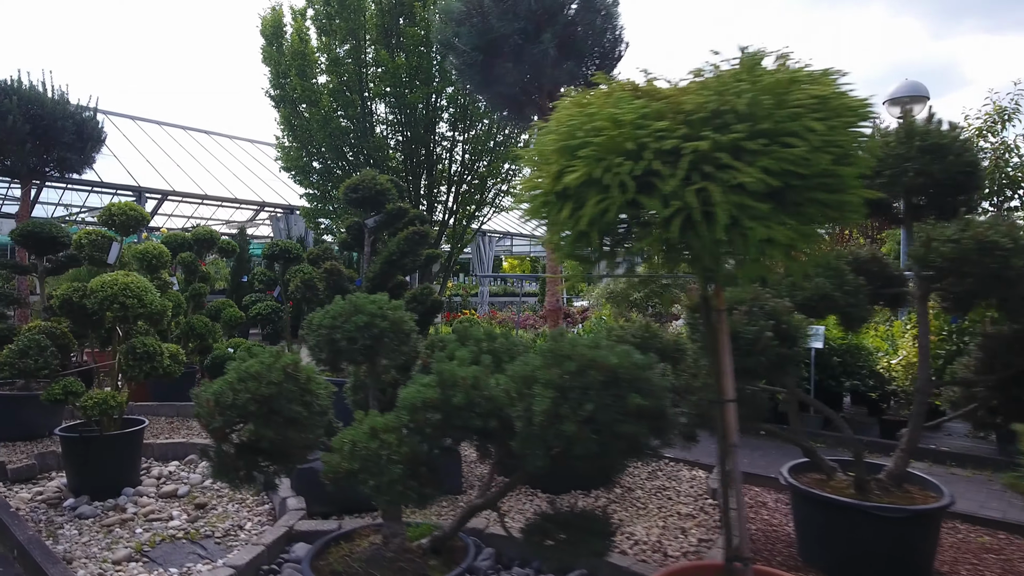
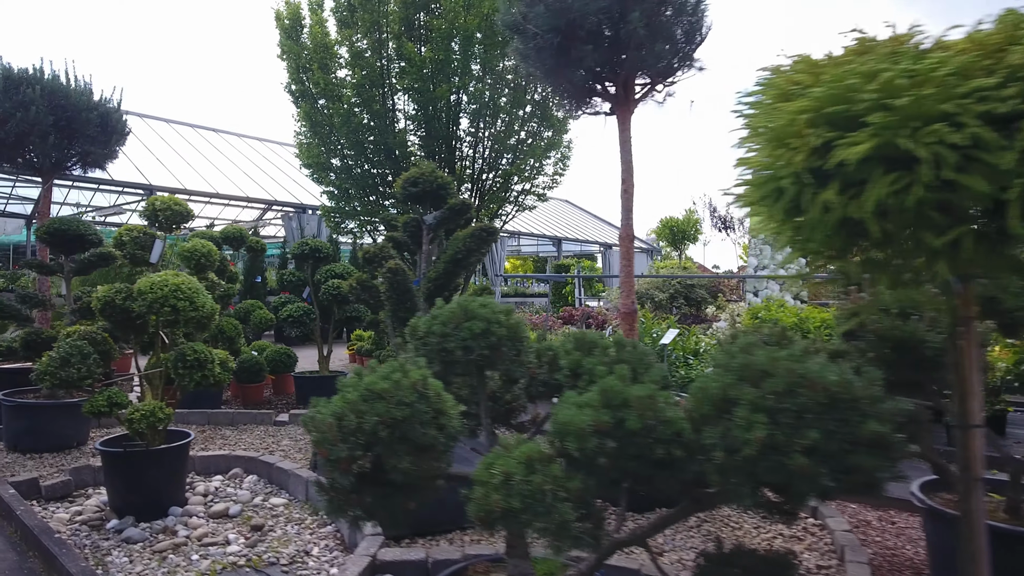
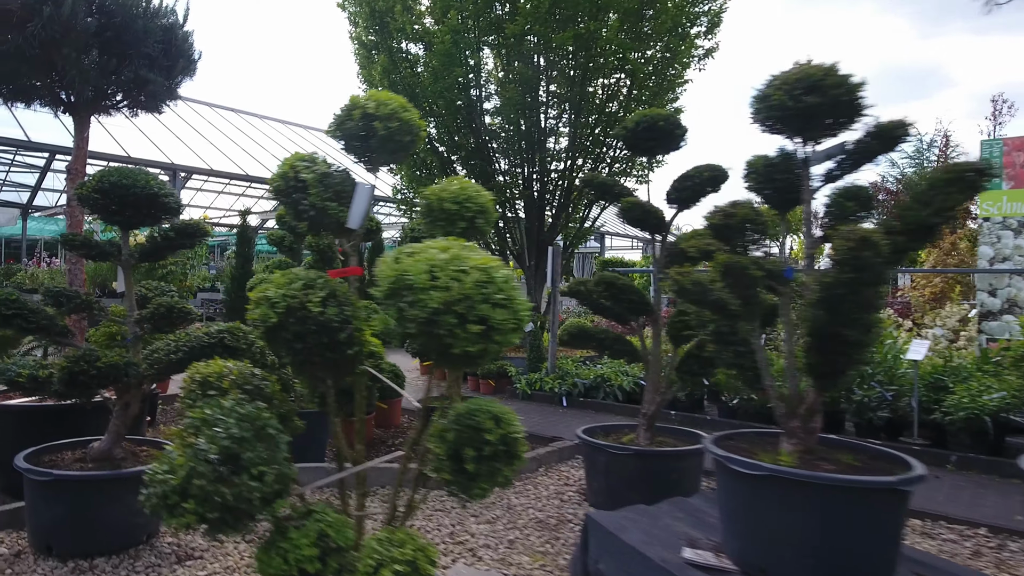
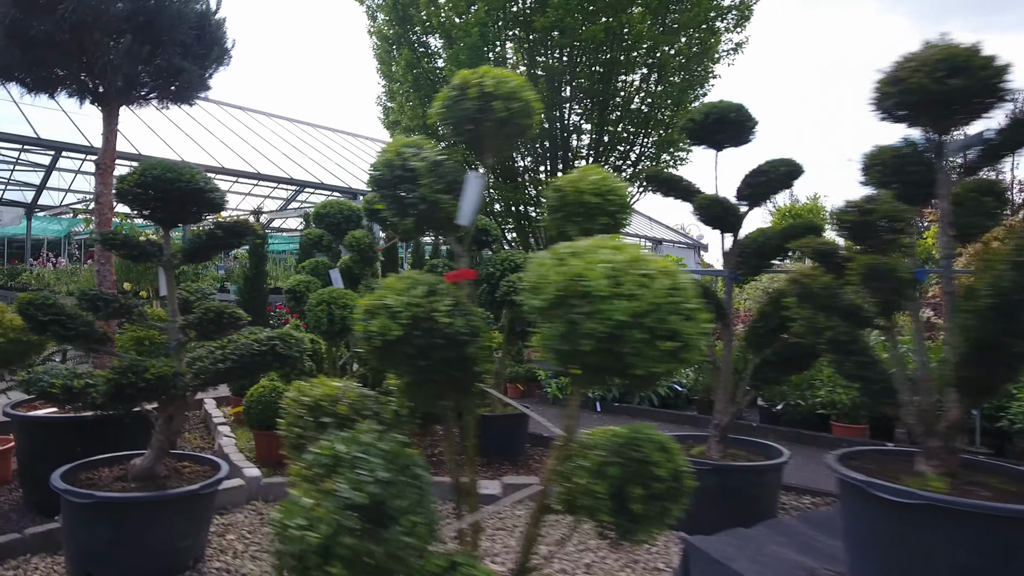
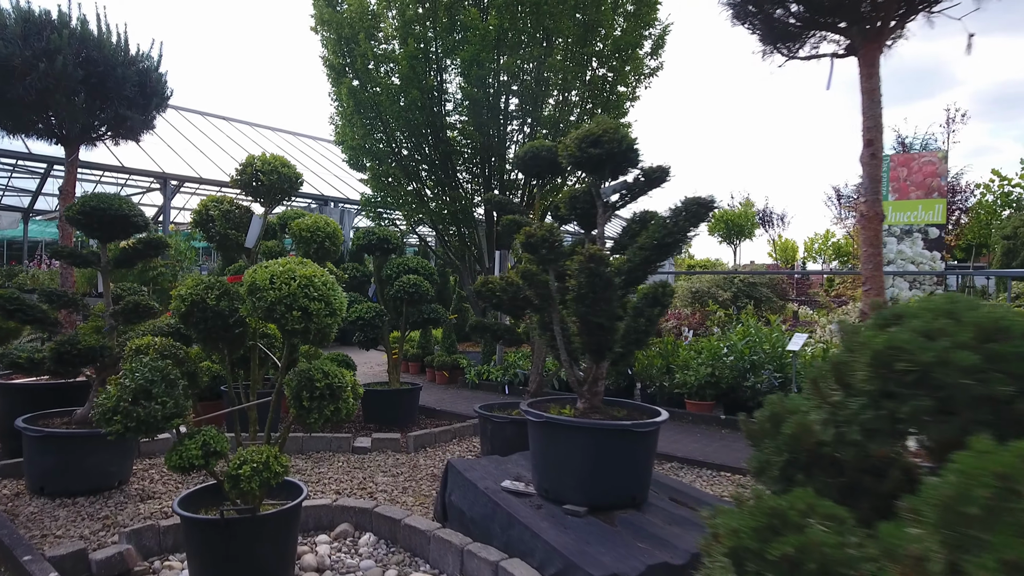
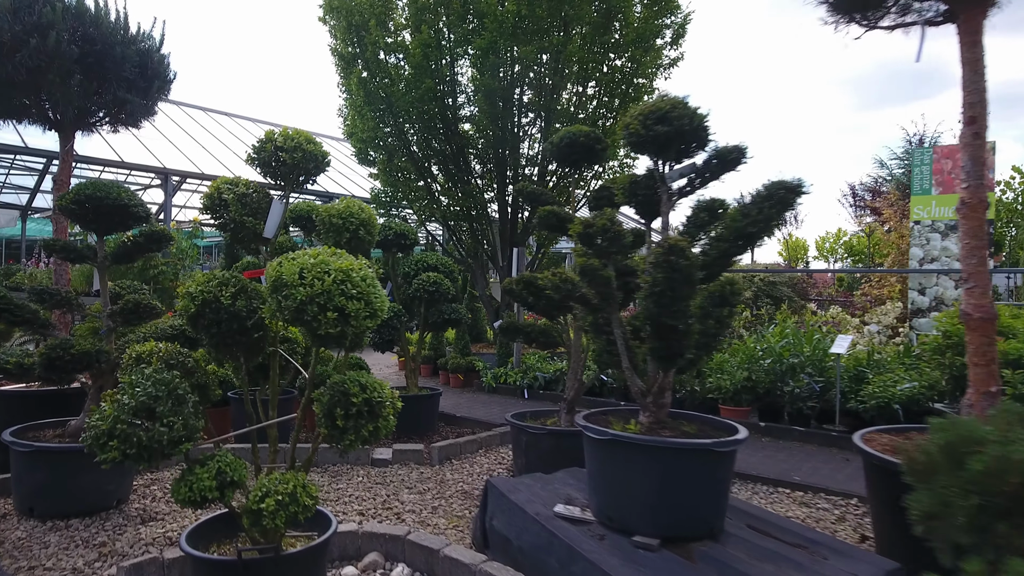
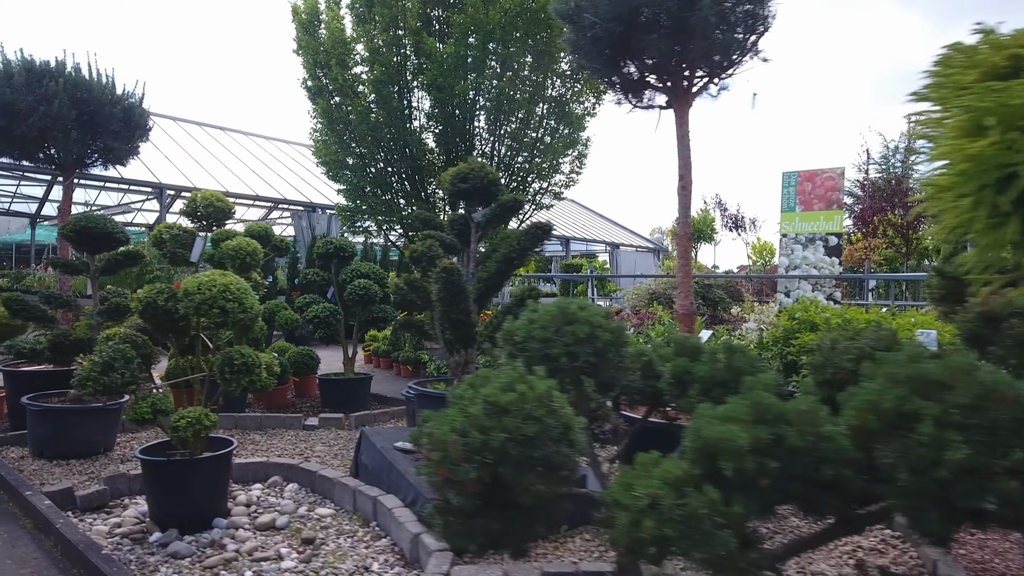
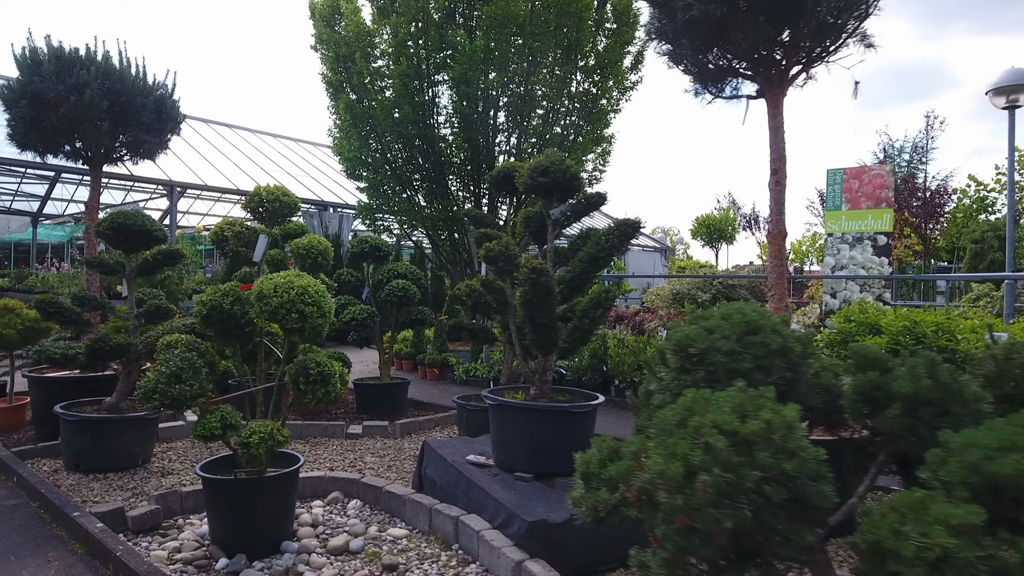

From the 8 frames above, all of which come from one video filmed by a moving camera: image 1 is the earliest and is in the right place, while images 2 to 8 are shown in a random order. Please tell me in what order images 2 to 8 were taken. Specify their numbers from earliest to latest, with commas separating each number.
2, 7, 8, 5, 6, 3, 4
